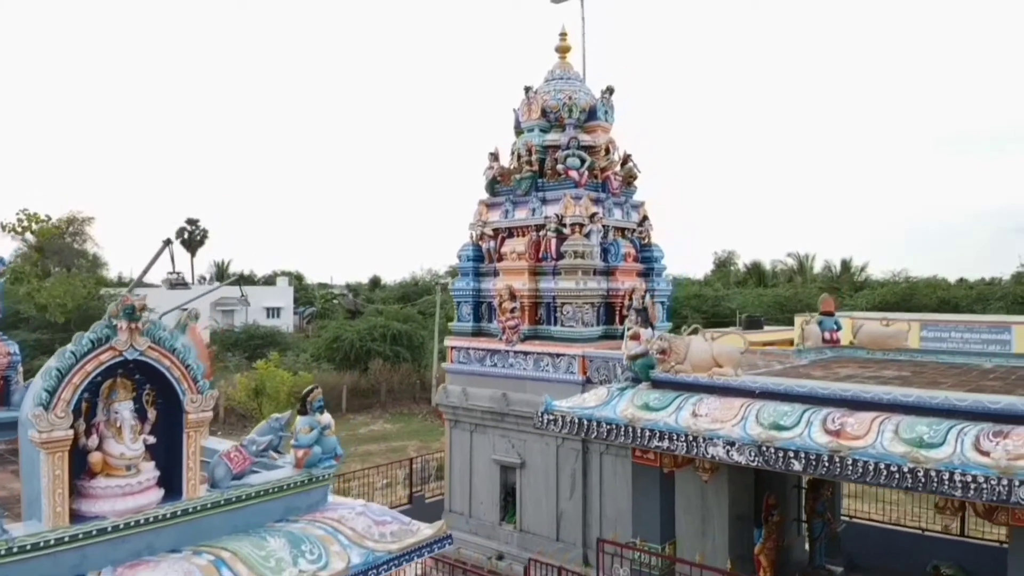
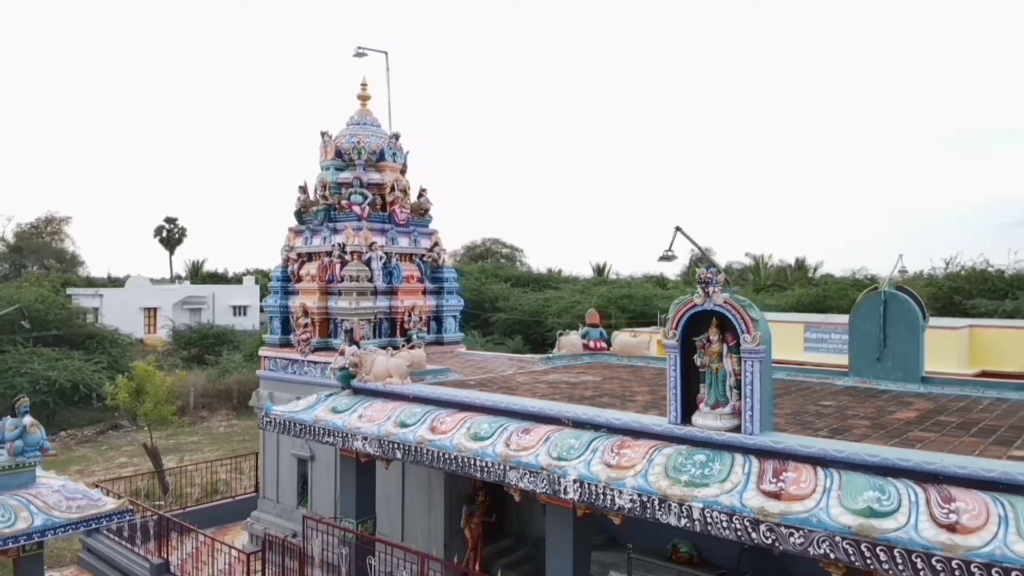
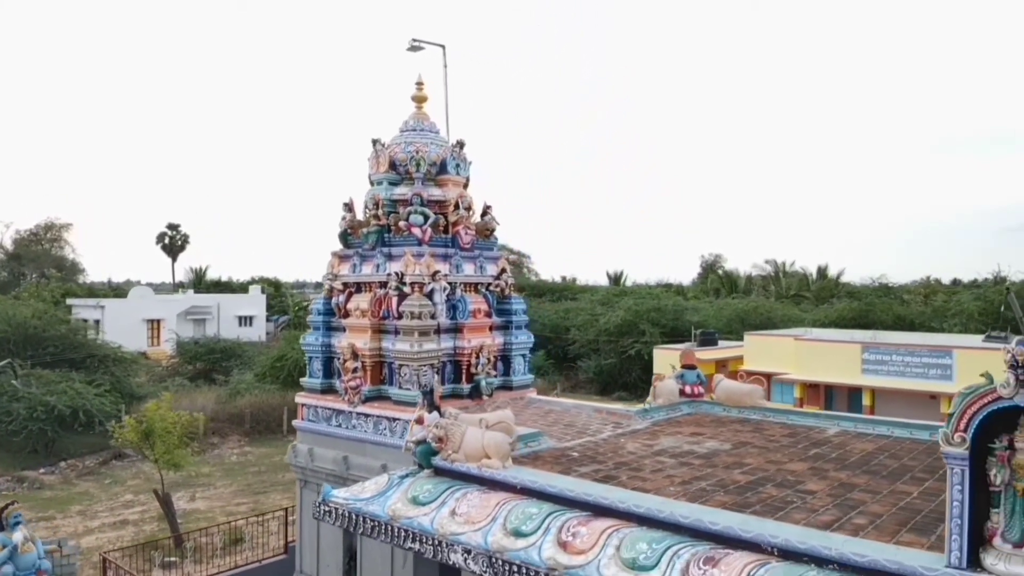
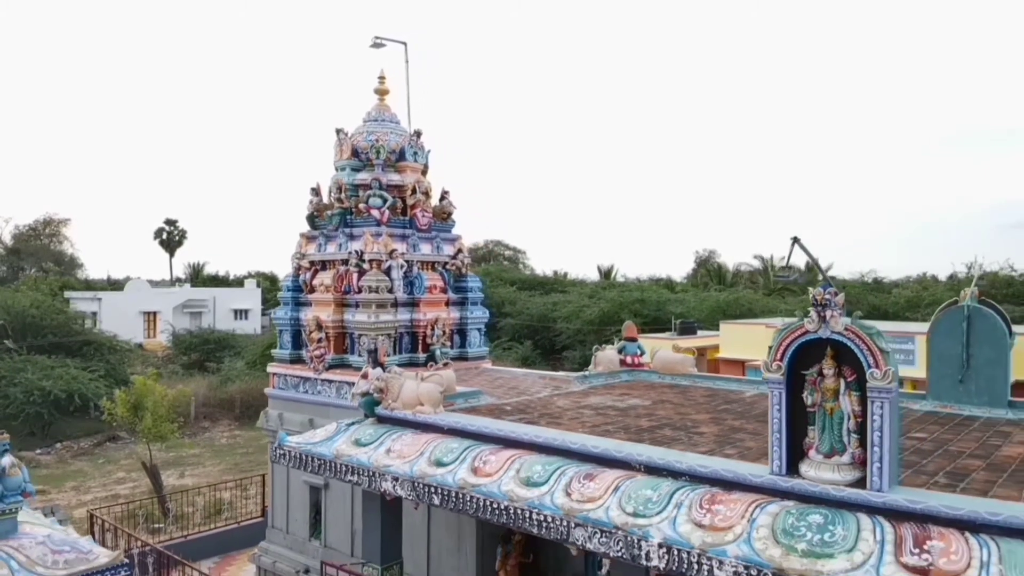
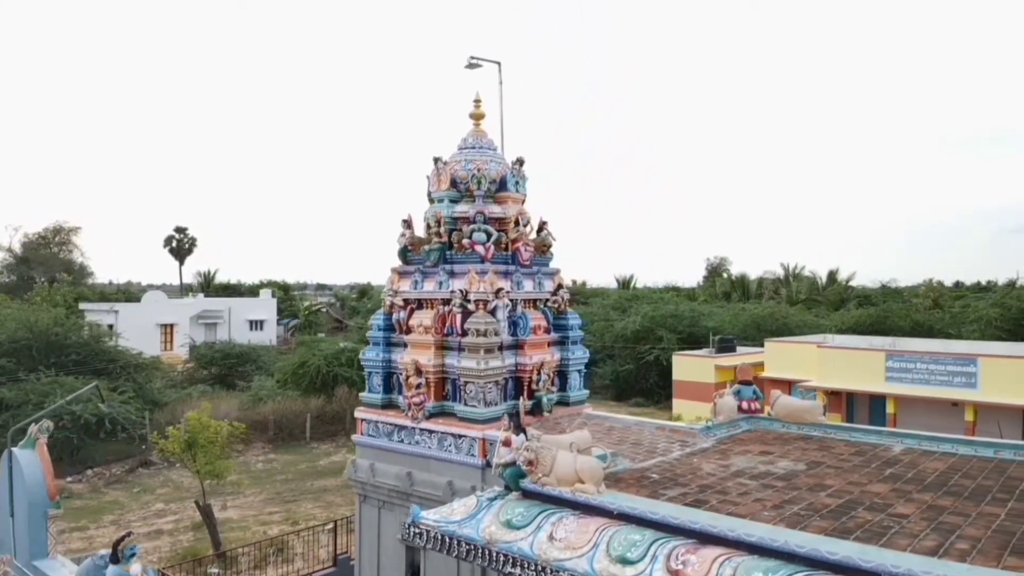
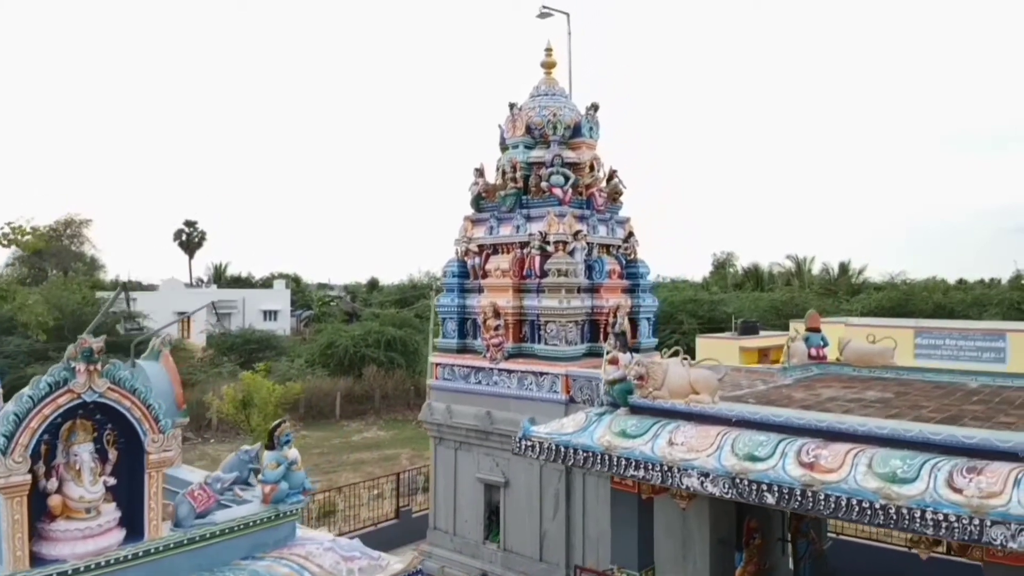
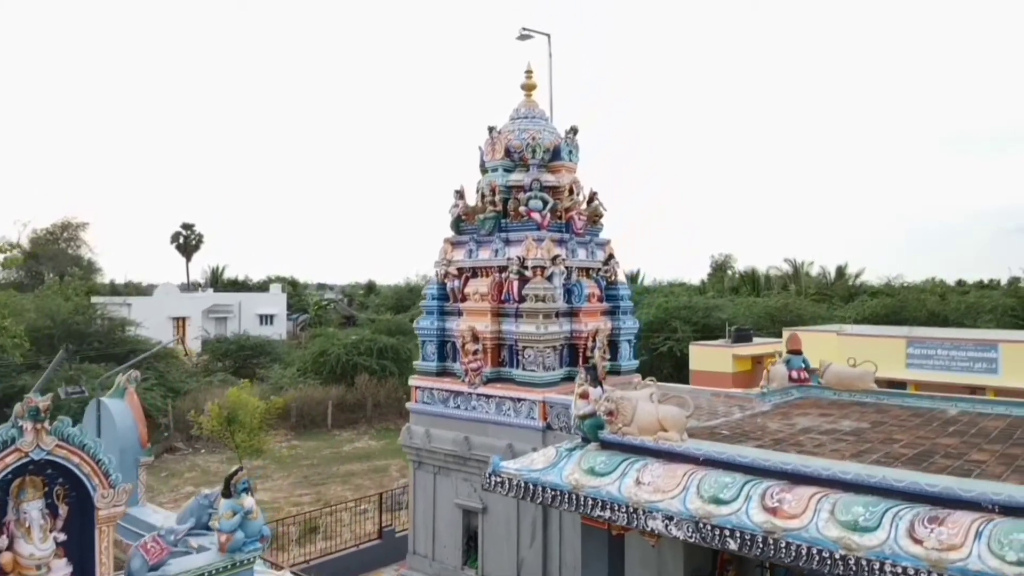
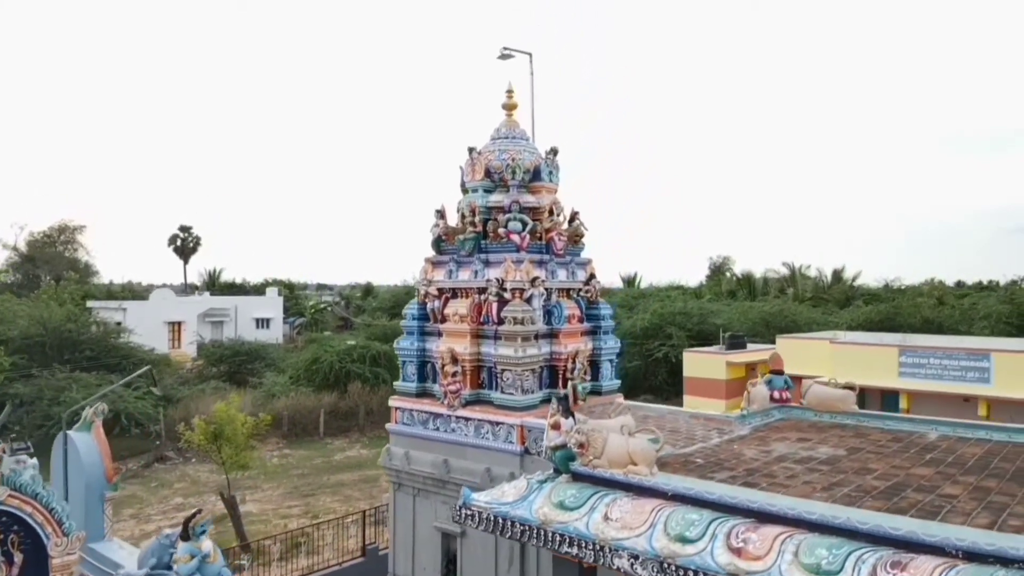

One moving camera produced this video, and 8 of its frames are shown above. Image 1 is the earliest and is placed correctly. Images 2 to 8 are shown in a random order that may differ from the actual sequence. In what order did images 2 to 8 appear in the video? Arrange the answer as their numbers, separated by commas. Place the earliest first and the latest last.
6, 7, 8, 5, 3, 4, 2
